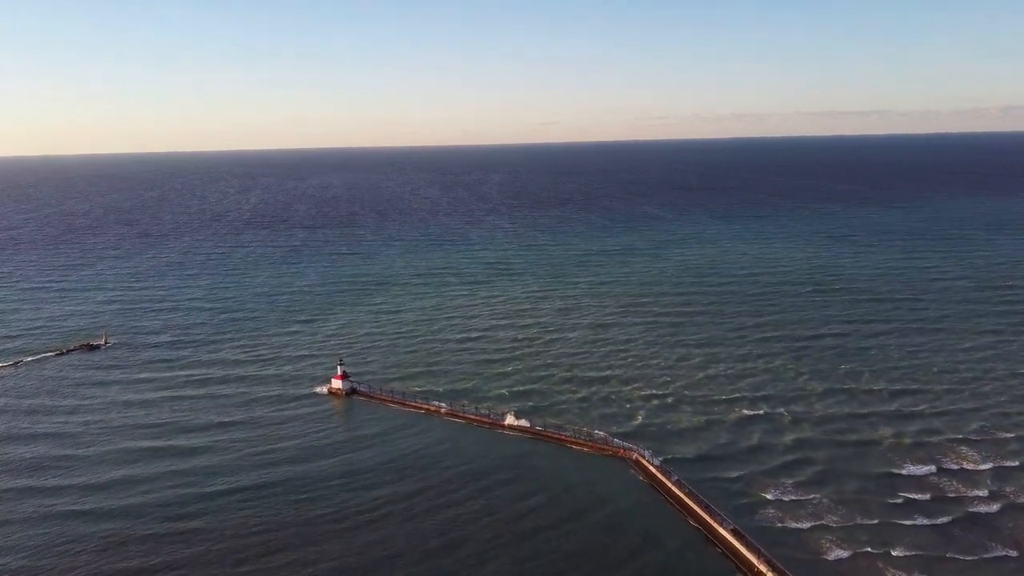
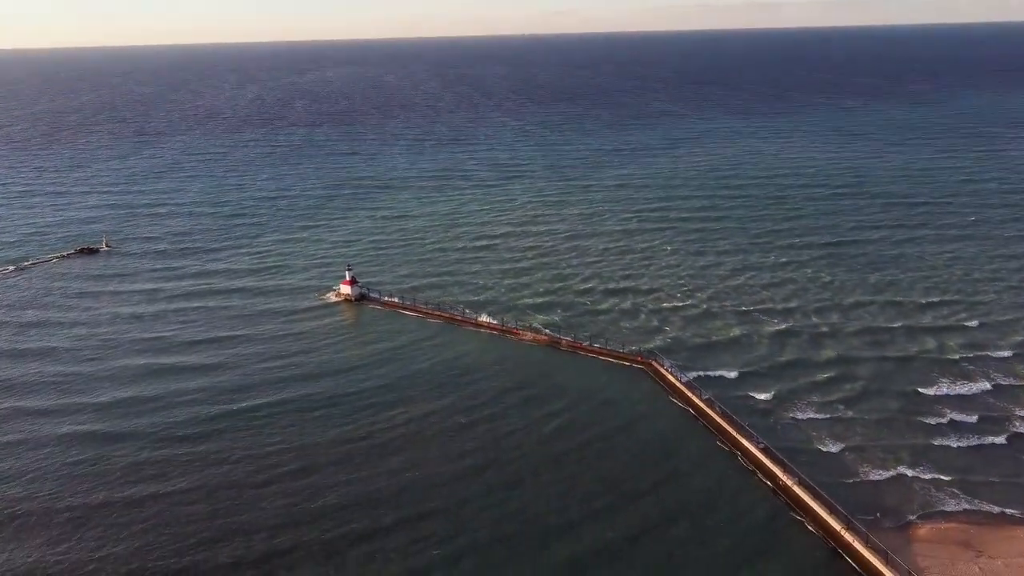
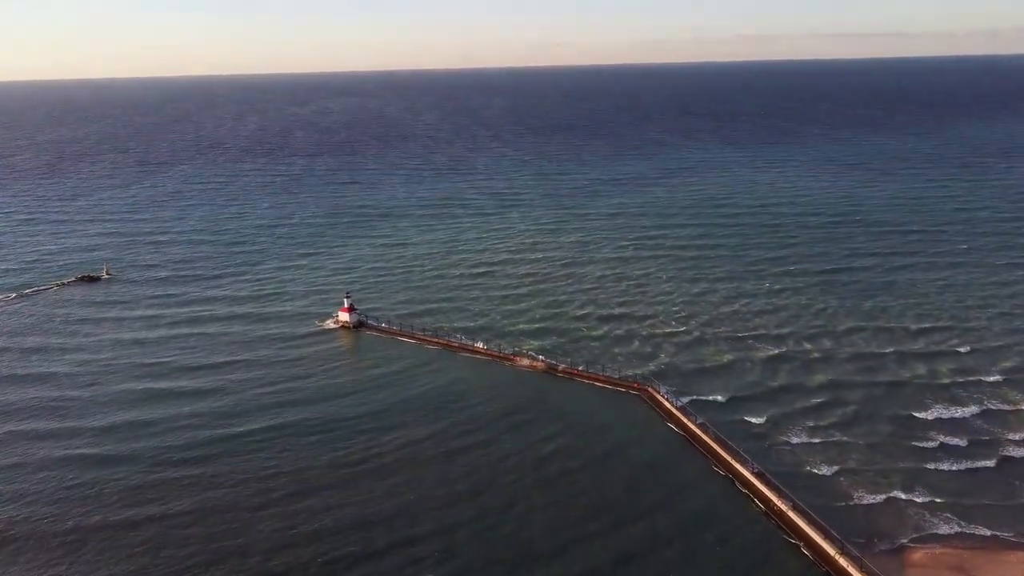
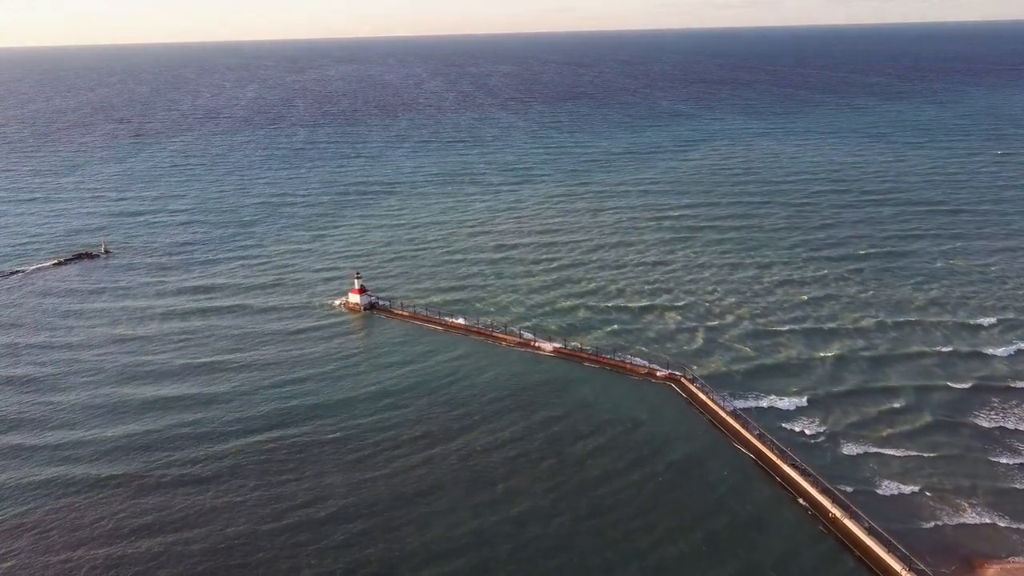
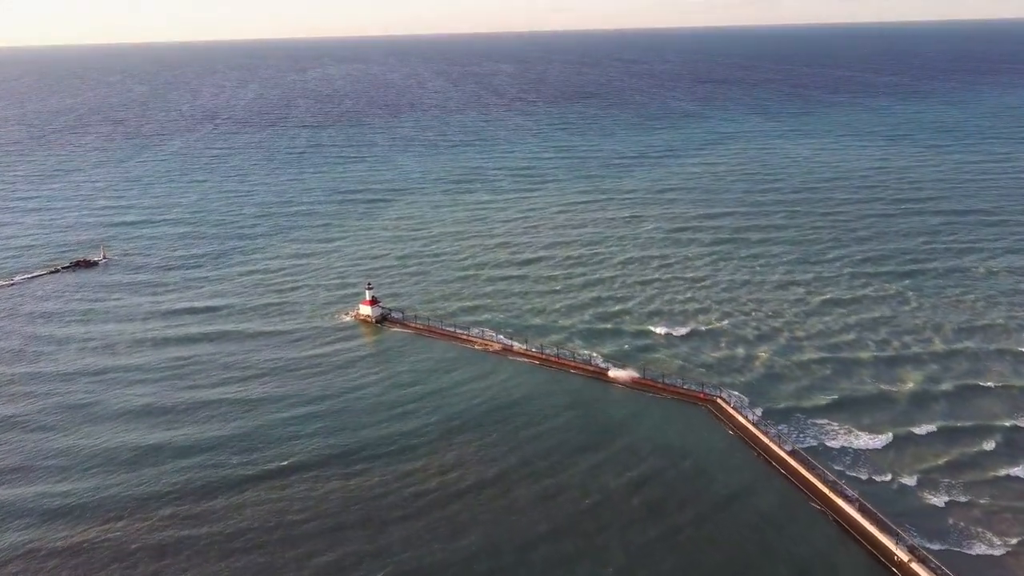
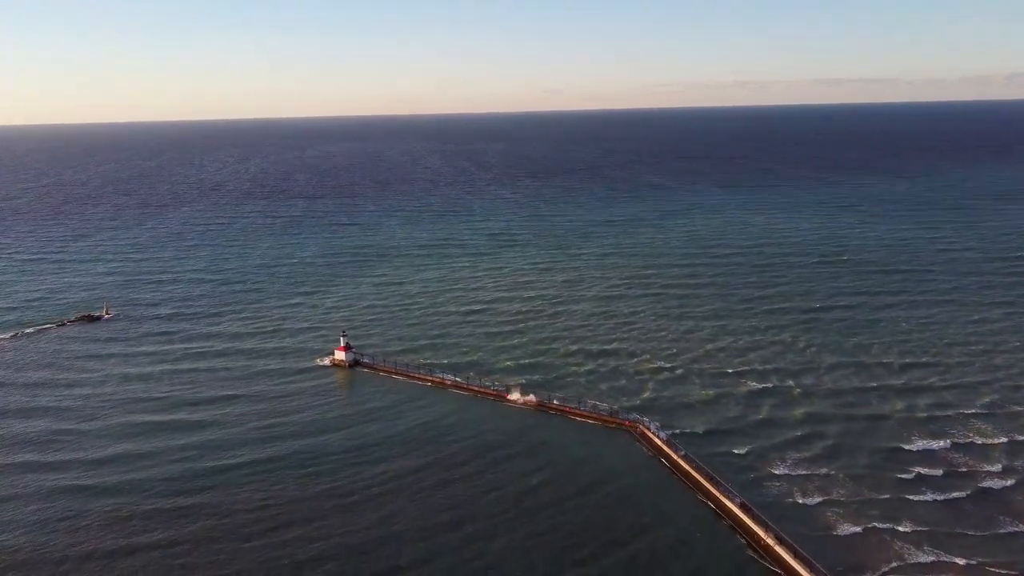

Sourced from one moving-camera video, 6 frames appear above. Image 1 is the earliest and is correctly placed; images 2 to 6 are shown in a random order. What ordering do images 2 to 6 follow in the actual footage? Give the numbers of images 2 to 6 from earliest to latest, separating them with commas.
6, 3, 2, 4, 5
